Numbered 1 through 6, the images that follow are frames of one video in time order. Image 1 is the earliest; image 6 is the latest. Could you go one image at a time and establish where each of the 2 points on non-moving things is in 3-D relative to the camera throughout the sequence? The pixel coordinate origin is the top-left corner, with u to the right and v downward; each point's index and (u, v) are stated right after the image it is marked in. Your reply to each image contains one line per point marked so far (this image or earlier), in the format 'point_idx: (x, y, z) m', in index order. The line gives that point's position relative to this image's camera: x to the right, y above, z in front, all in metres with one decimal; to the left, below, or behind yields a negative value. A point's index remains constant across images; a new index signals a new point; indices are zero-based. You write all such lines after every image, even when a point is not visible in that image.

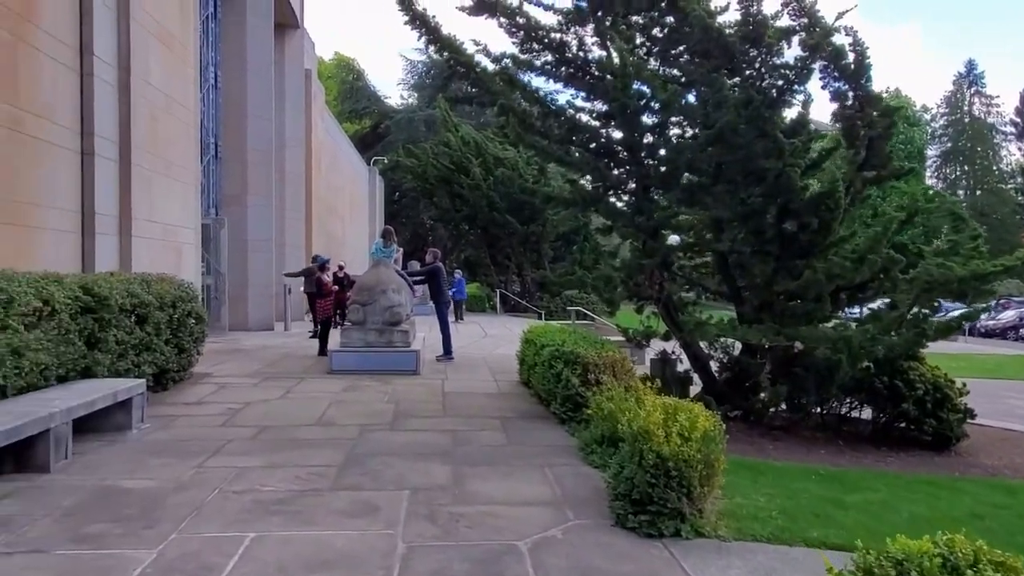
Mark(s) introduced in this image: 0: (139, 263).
0: (-5.4, +0.4, +10.9) m
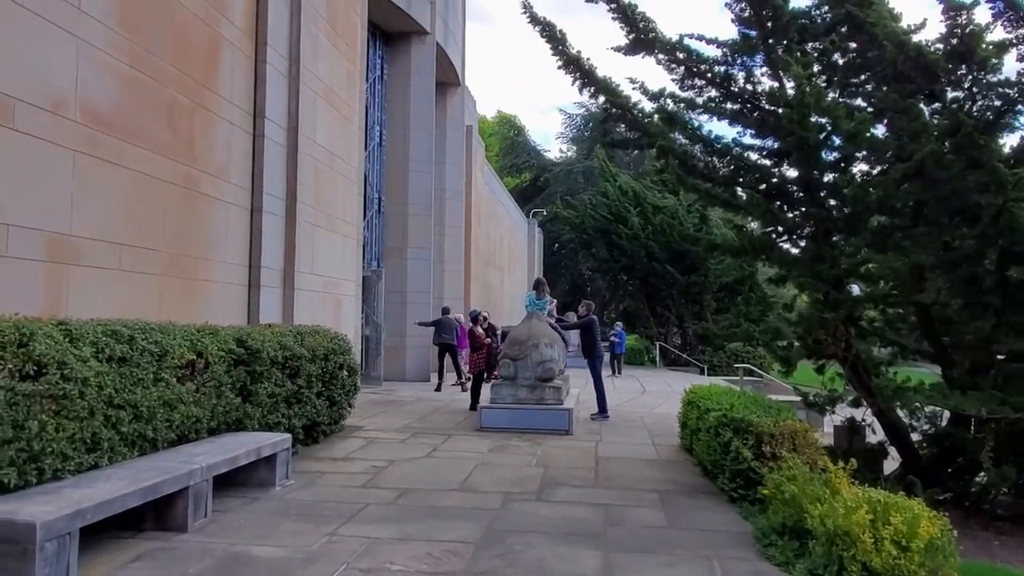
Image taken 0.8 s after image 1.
0: (-3.1, -0.4, +11.2) m
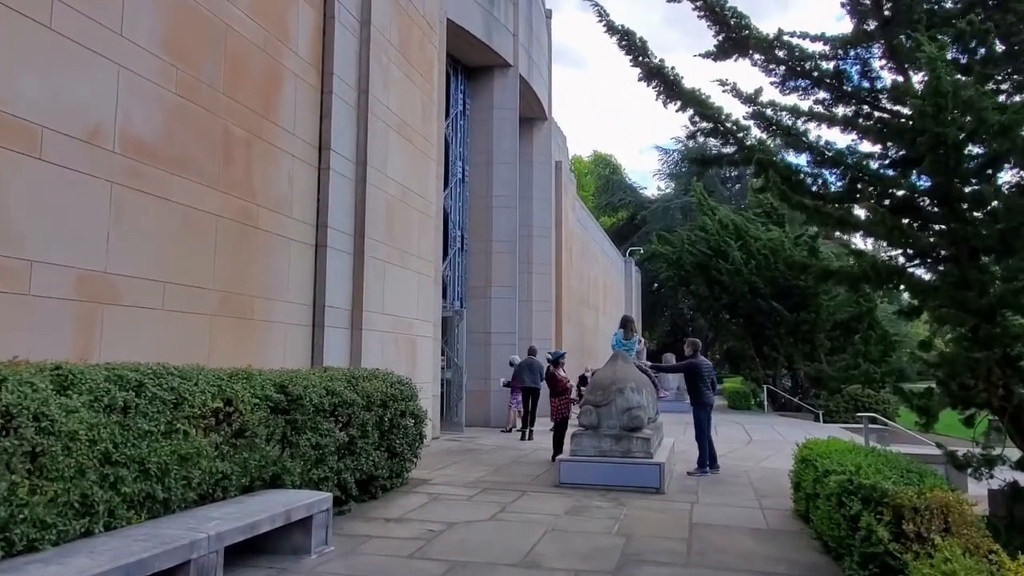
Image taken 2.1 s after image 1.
0: (-2.0, -1.0, +10.5) m
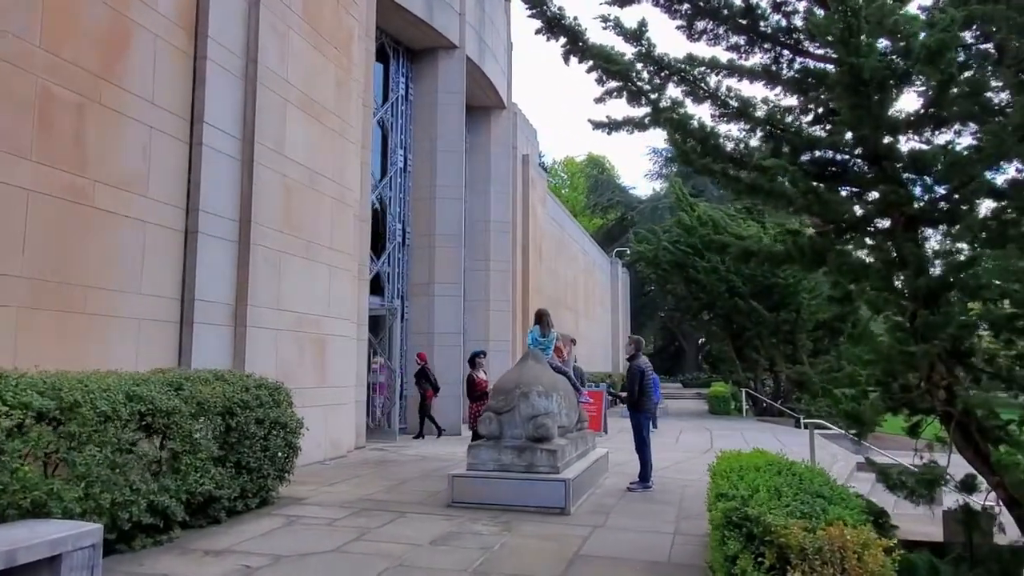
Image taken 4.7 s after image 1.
0: (-3.1, -0.9, +9.4) m
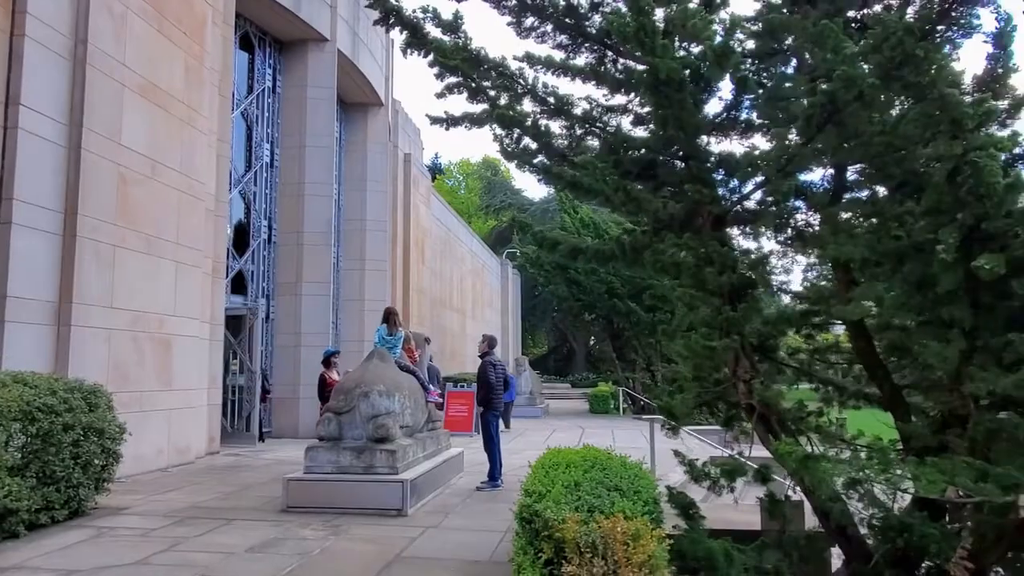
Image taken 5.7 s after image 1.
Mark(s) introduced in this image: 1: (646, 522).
0: (-4.9, -0.8, +8.7) m
1: (+0.7, -1.2, +3.8) m
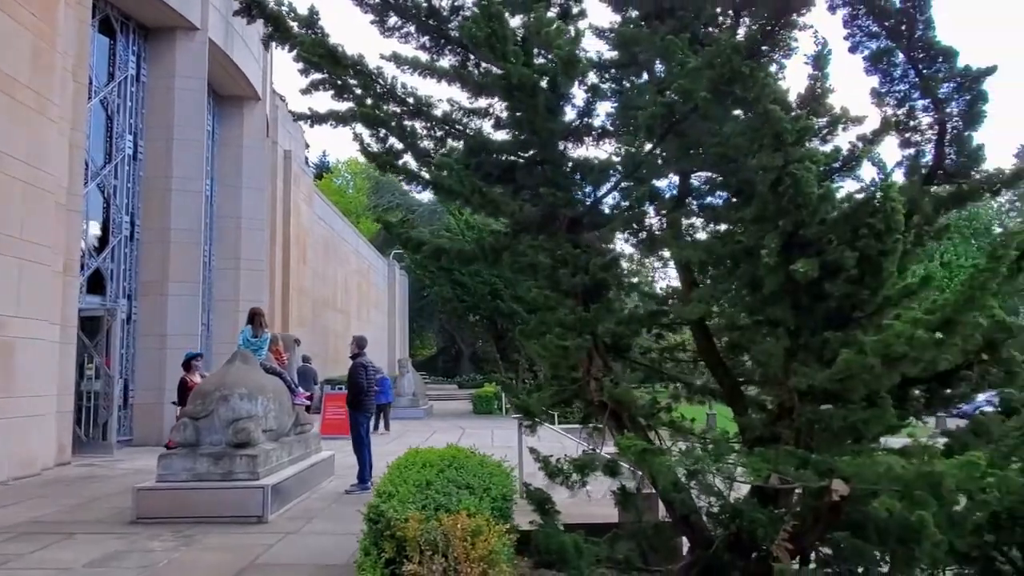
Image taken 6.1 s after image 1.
0: (-6.4, -0.8, +8.0) m
1: (-0.1, -1.2, +3.9) m
